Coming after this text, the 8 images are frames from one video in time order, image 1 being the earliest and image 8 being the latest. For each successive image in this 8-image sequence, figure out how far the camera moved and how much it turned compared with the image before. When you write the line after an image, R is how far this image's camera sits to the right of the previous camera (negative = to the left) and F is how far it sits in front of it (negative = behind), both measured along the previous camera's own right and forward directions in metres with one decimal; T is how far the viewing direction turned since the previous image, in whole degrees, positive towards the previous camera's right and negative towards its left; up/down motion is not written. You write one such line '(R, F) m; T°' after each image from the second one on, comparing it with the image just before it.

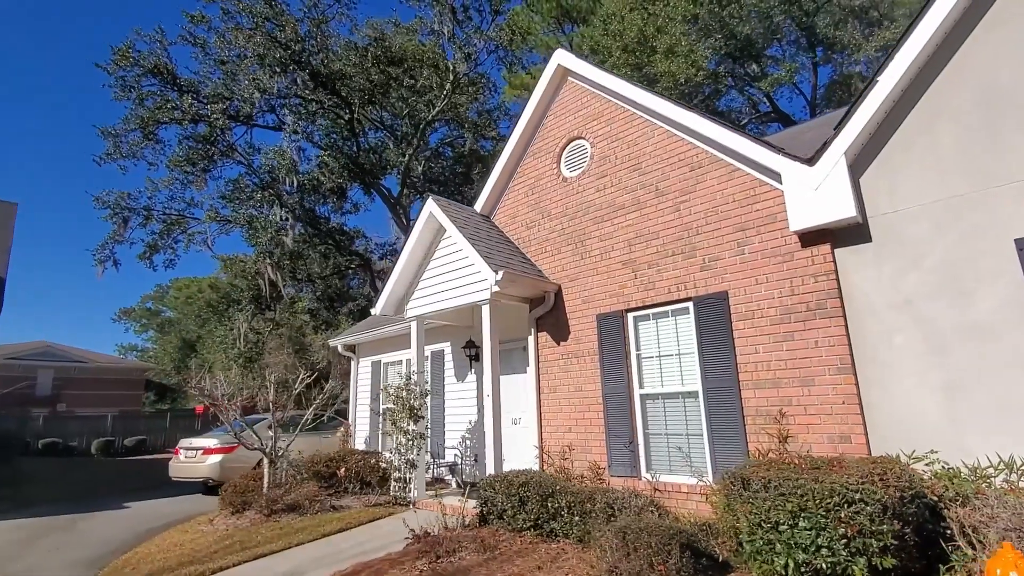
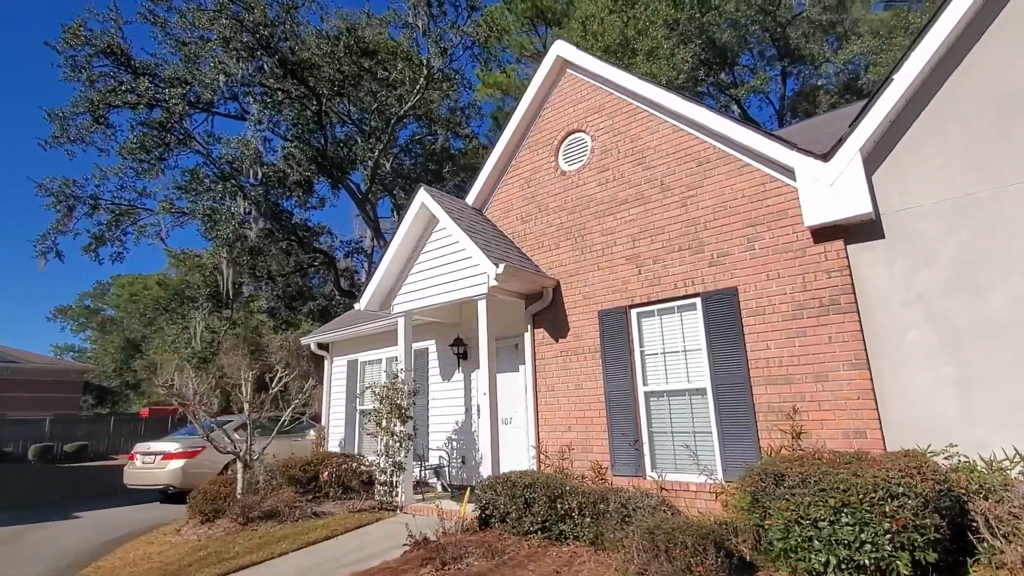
(-0.6, +0.3) m; +4°
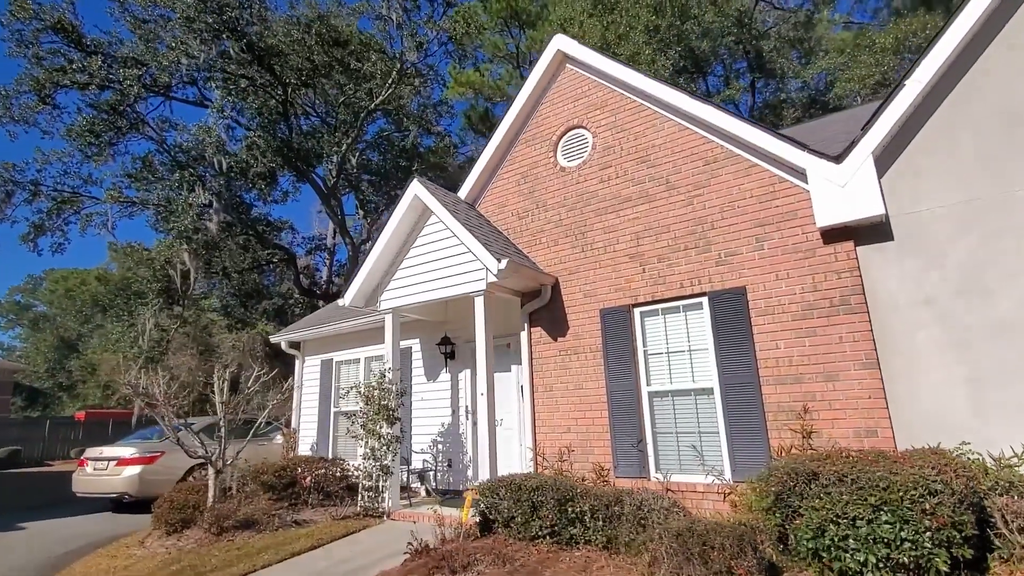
(-0.6, +0.3) m; +5°
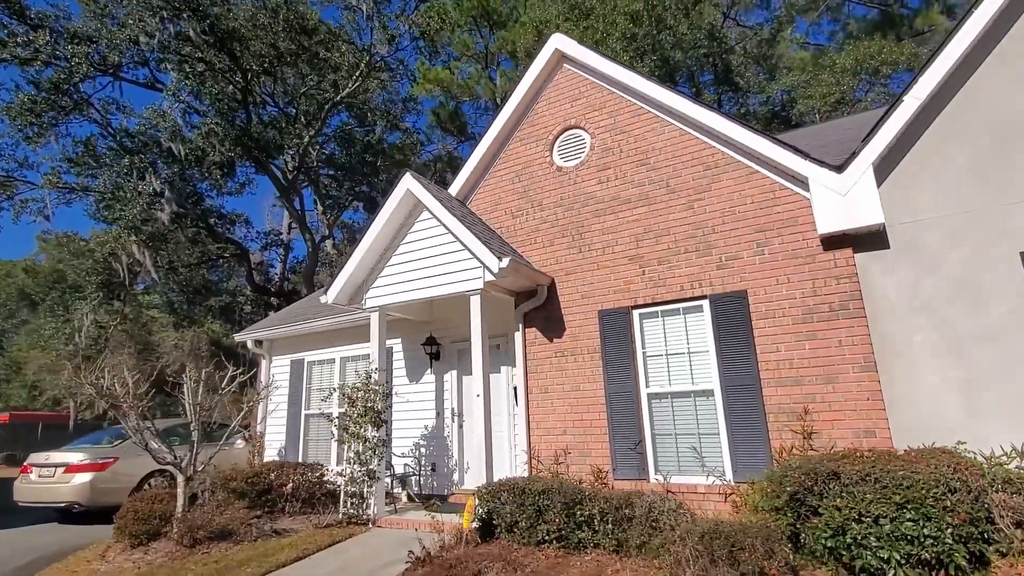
(-0.7, +0.2) m; +5°
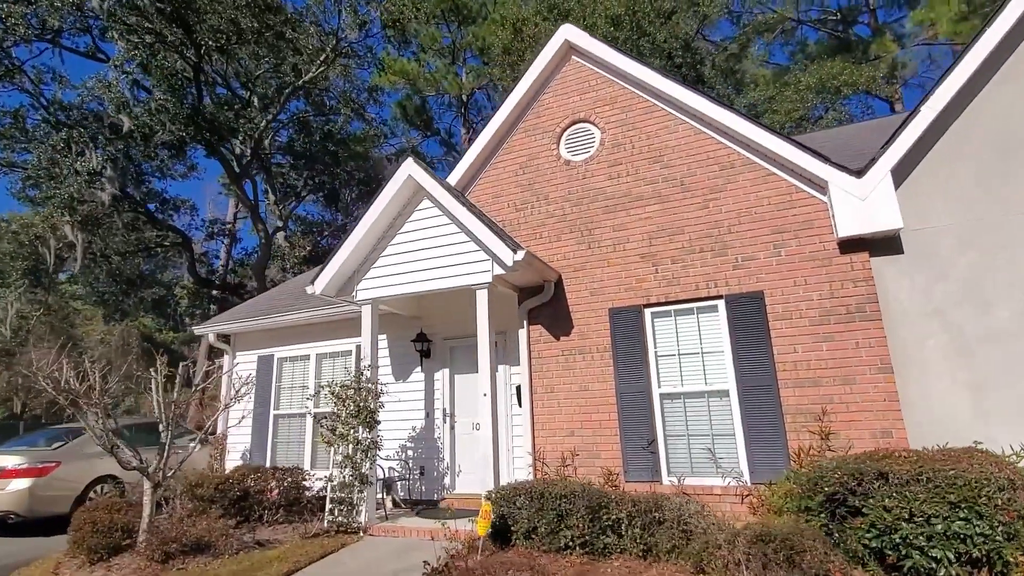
(-0.9, +0.4) m; +6°
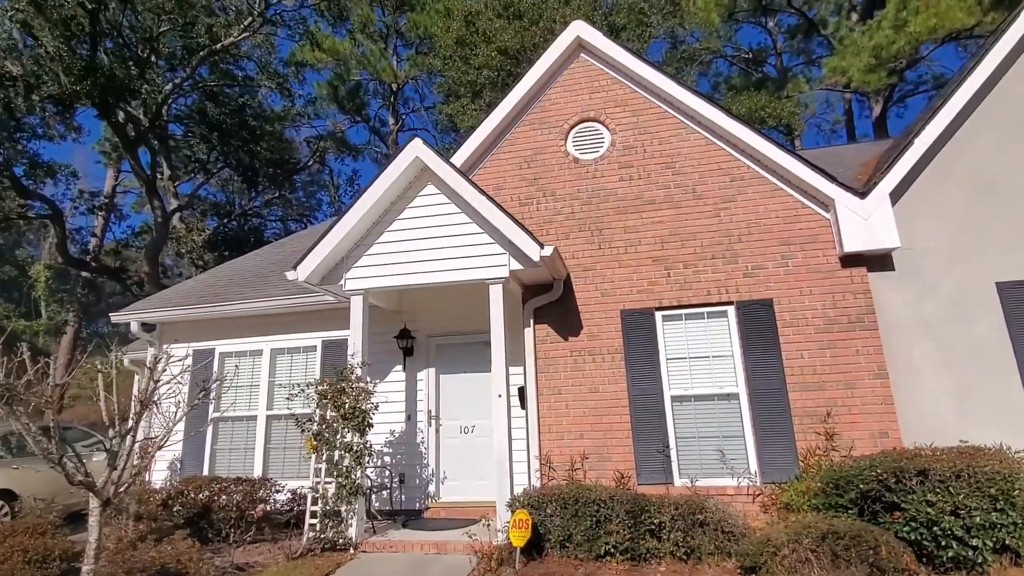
(-1.6, +0.5) m; +11°
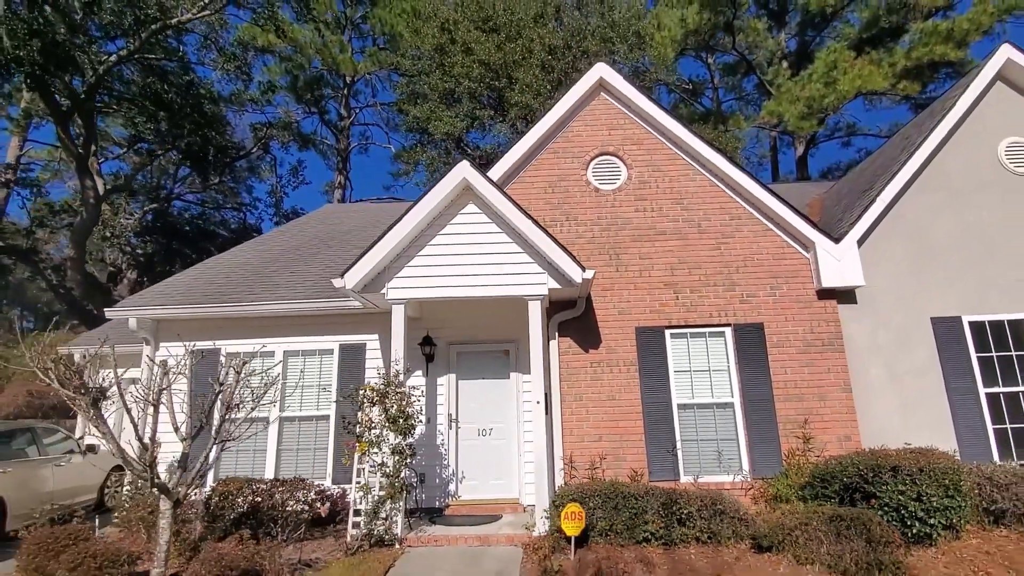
(-1.8, -0.6) m; +9°
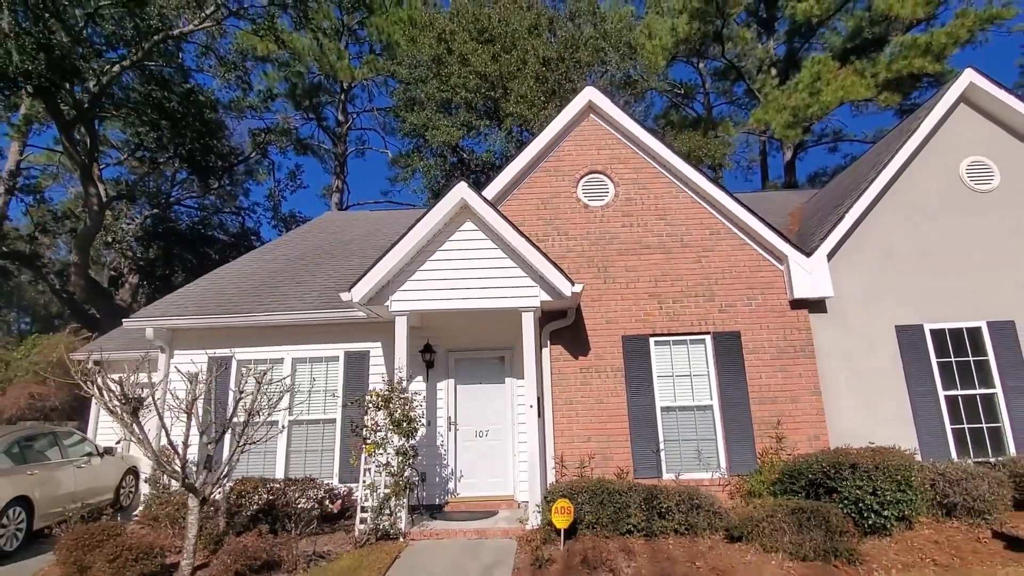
(0.0, -0.6) m; 0°
